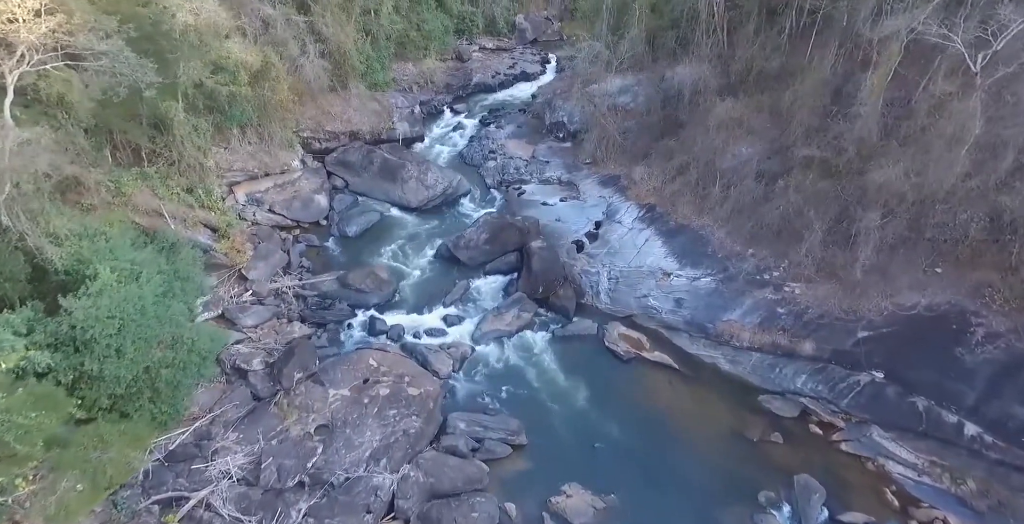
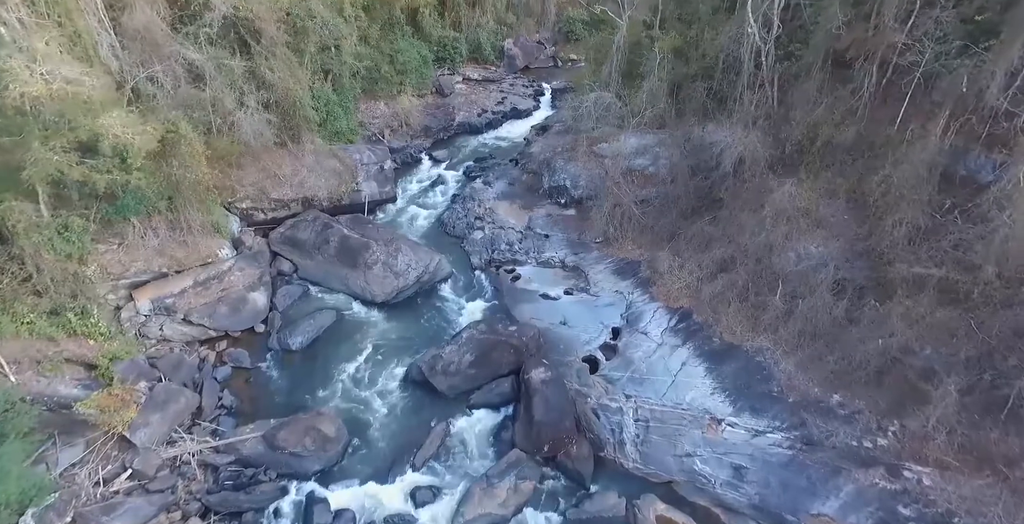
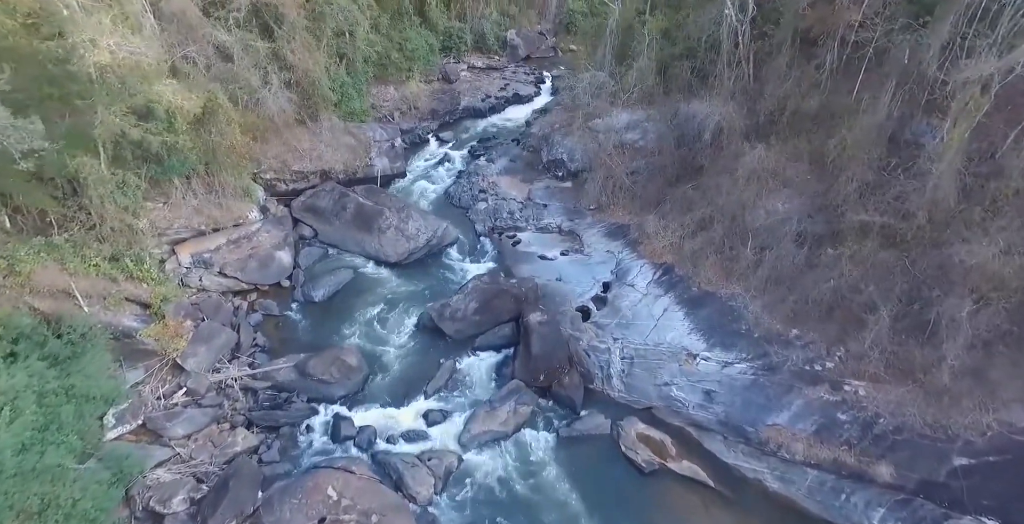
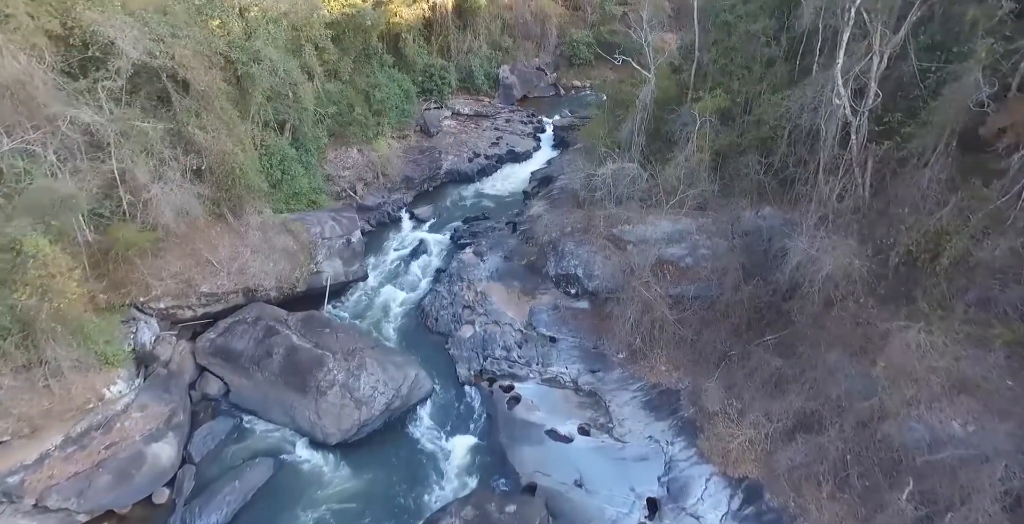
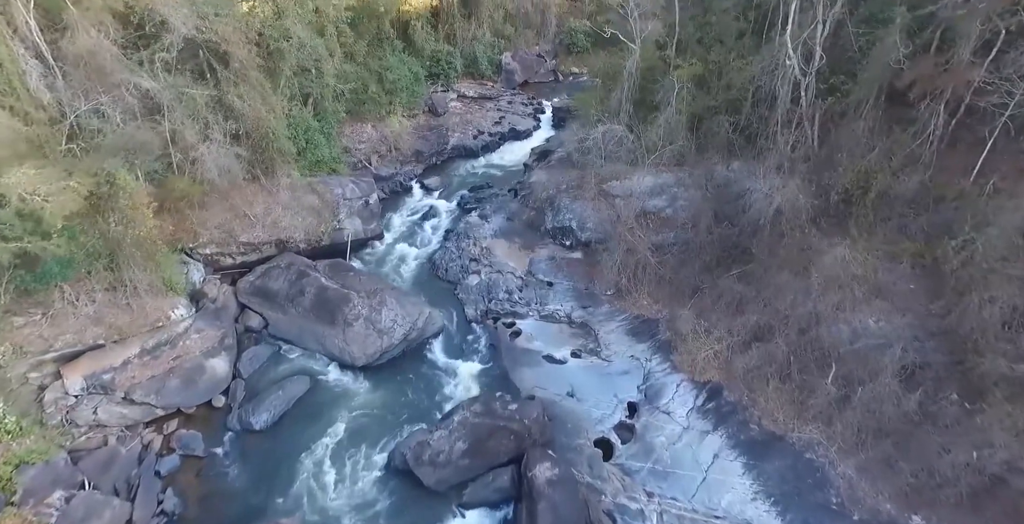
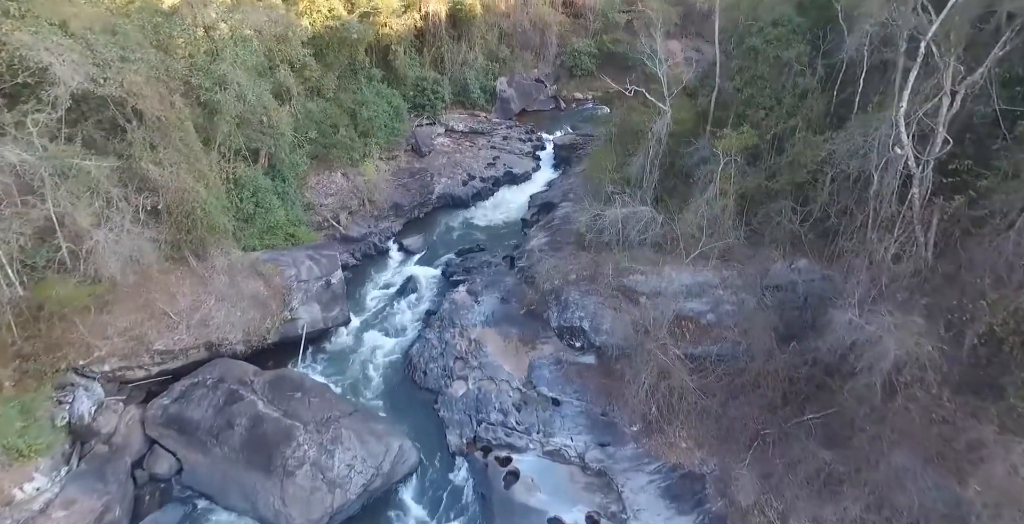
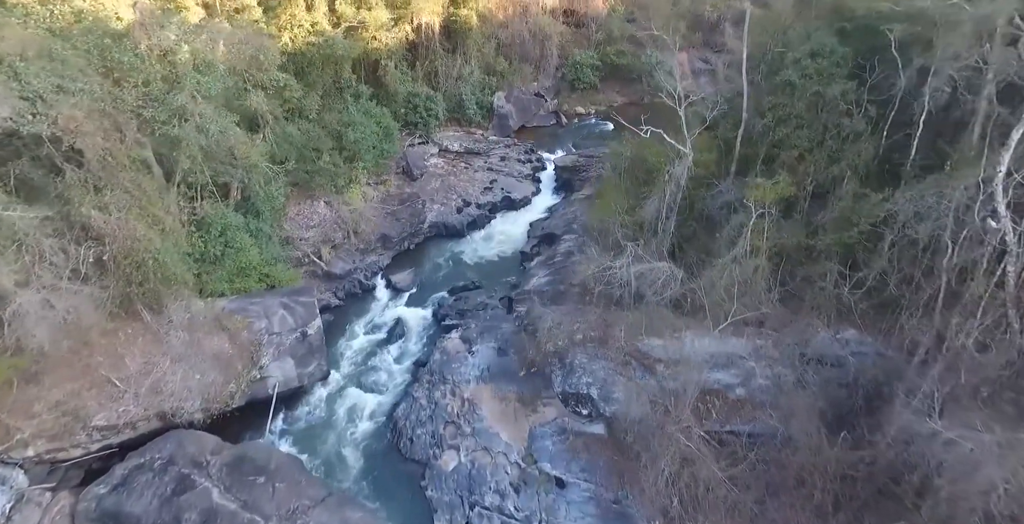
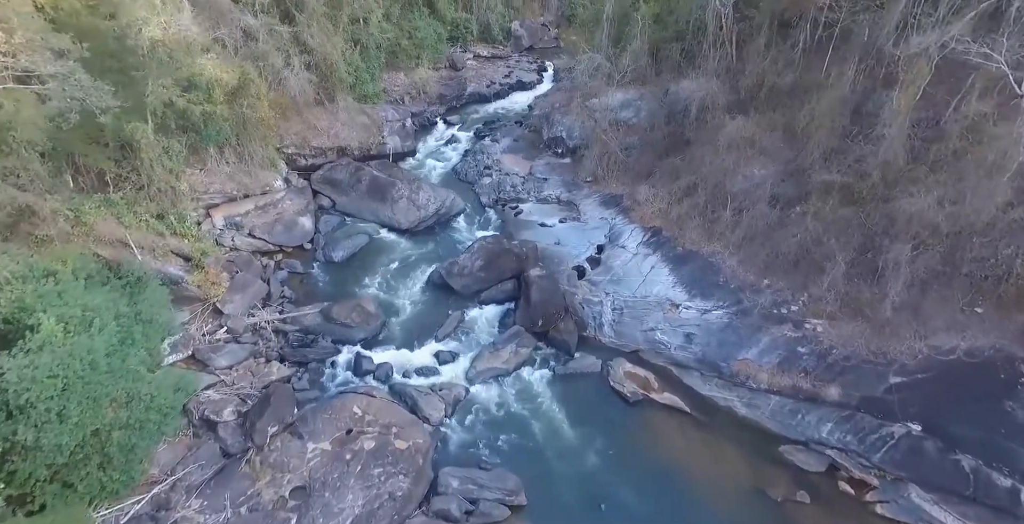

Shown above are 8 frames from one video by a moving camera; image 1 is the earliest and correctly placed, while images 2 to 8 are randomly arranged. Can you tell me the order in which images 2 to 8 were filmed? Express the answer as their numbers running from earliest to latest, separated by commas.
8, 3, 2, 5, 4, 6, 7
